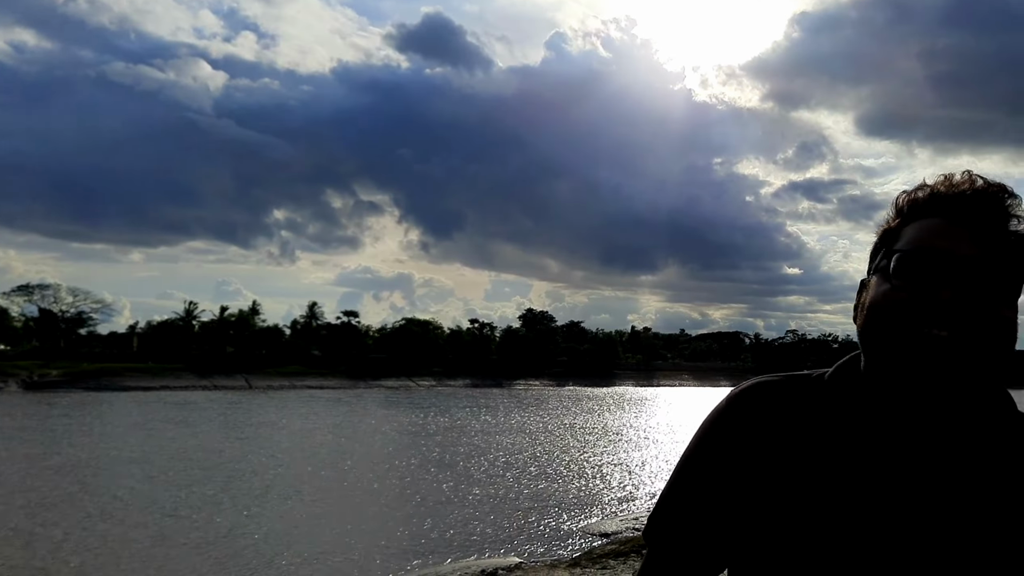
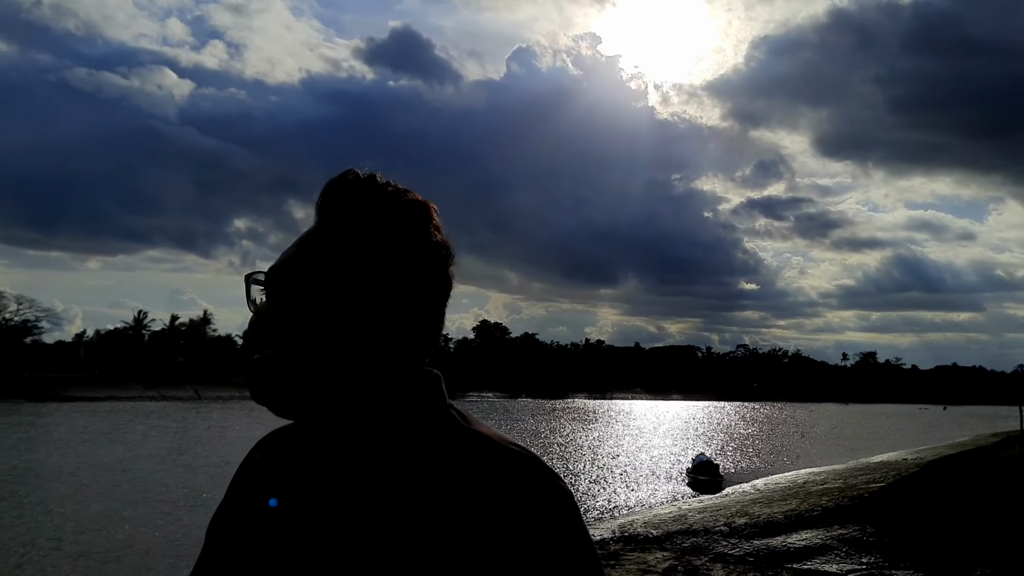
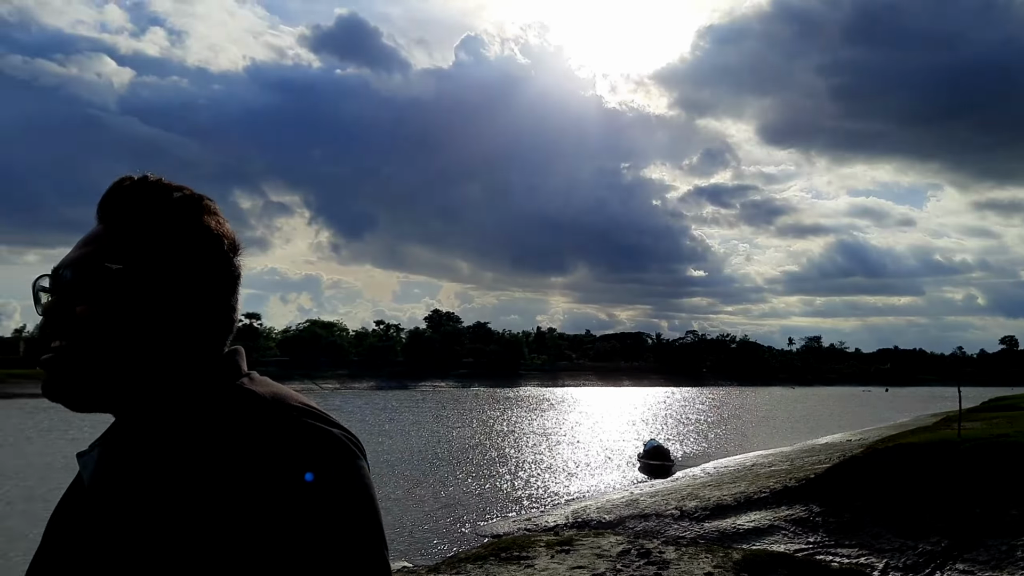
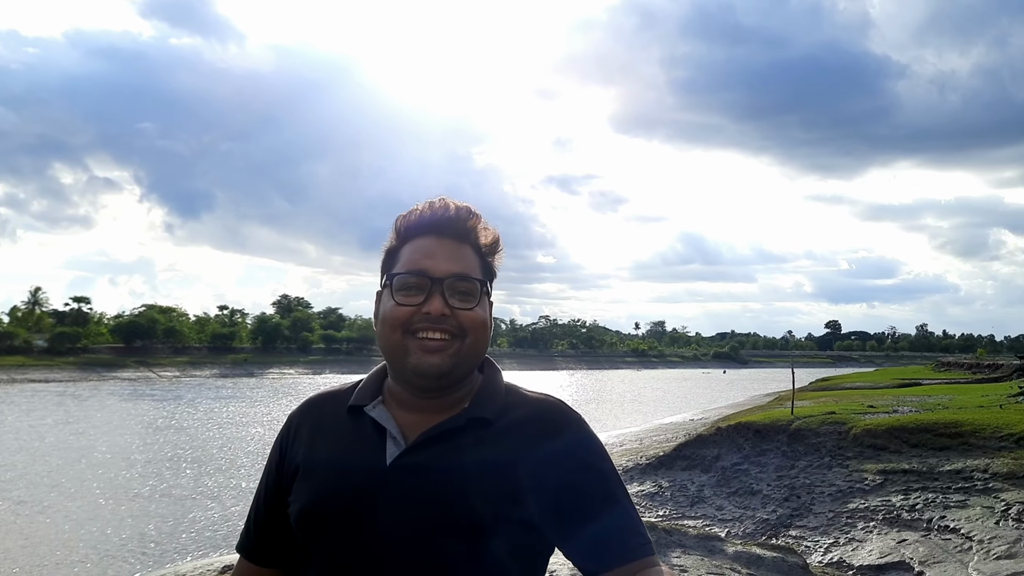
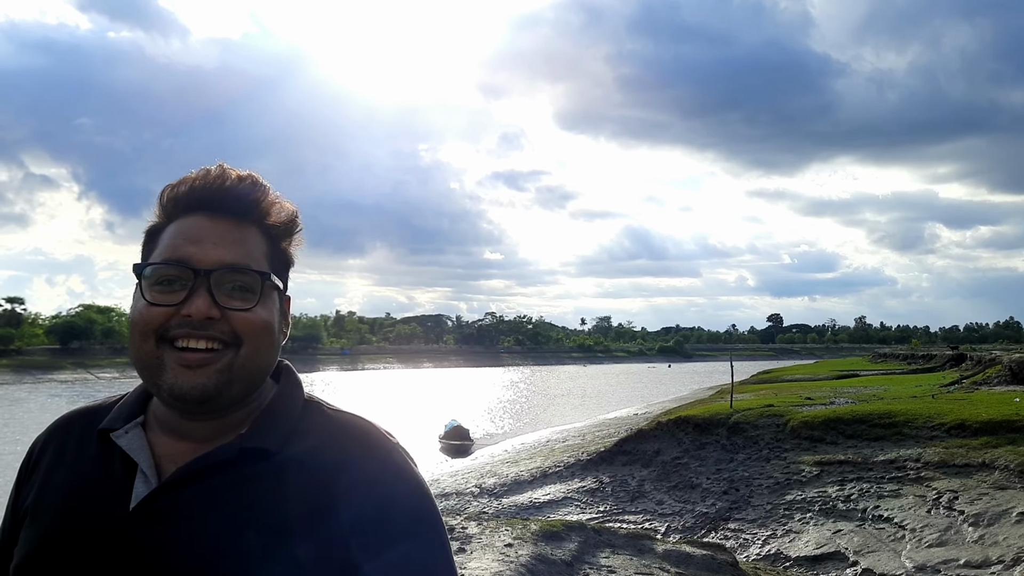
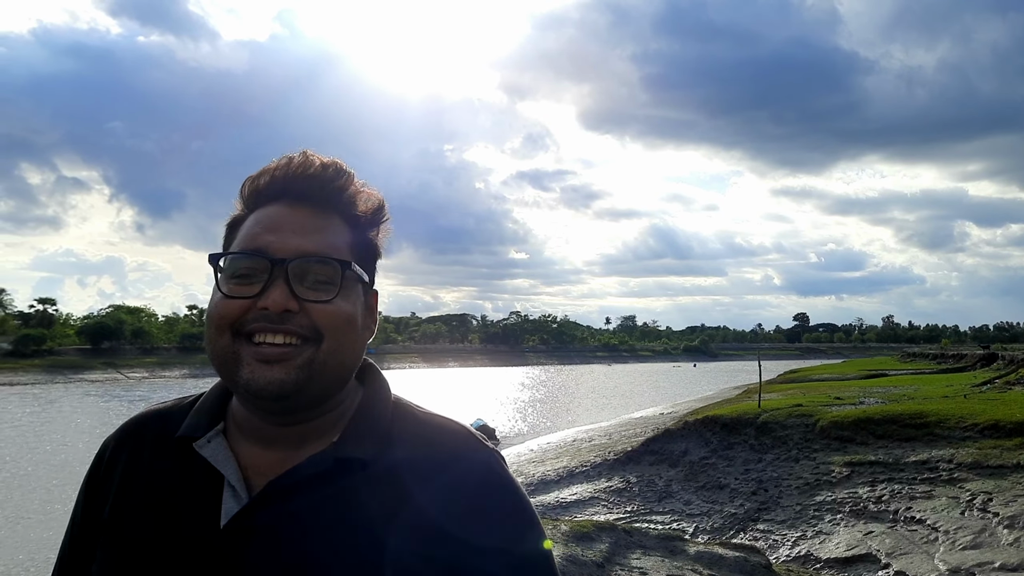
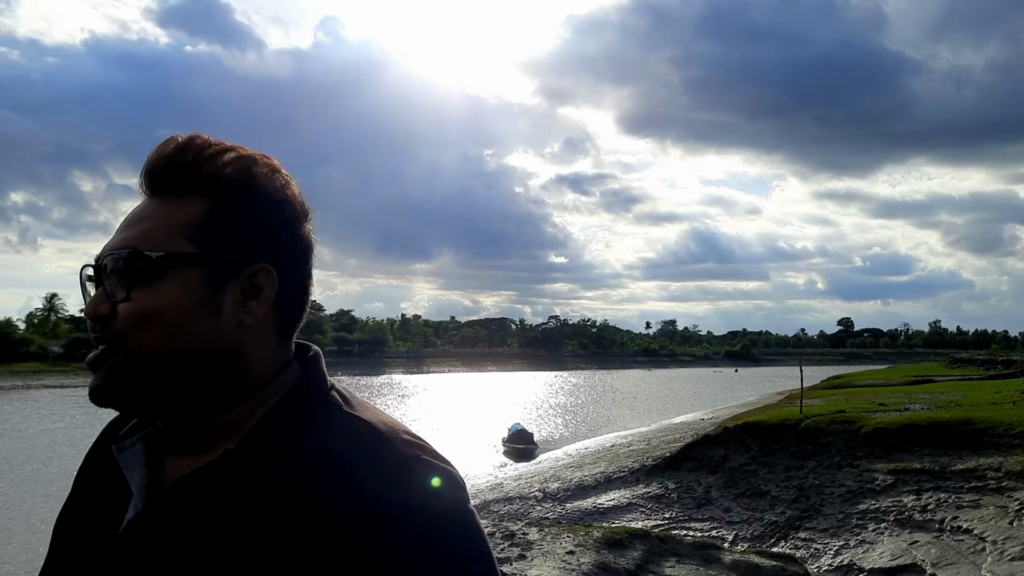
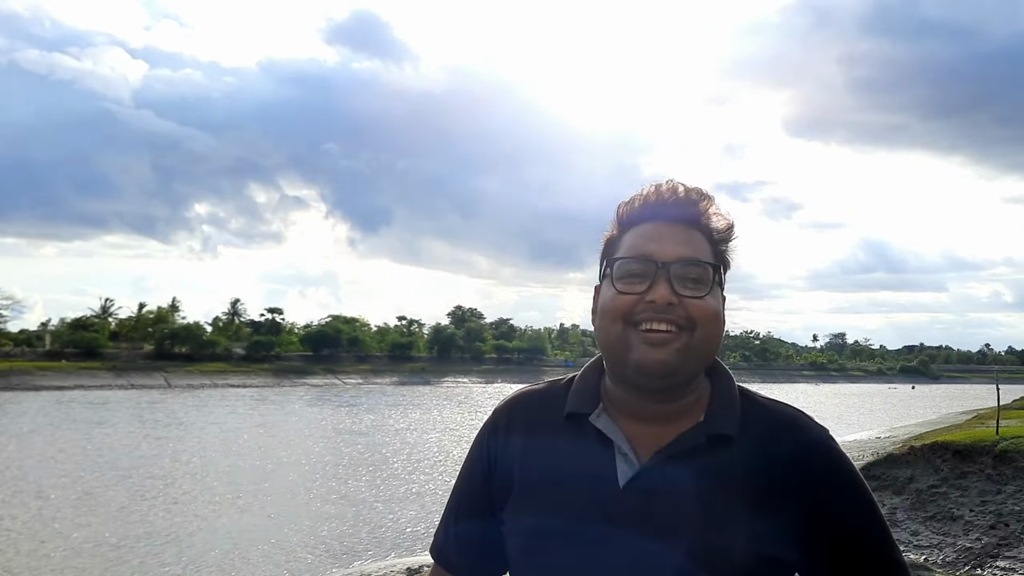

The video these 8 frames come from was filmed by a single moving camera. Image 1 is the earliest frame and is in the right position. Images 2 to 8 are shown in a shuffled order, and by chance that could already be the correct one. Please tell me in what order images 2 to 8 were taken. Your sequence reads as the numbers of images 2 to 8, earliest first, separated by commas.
8, 4, 5, 6, 7, 3, 2
